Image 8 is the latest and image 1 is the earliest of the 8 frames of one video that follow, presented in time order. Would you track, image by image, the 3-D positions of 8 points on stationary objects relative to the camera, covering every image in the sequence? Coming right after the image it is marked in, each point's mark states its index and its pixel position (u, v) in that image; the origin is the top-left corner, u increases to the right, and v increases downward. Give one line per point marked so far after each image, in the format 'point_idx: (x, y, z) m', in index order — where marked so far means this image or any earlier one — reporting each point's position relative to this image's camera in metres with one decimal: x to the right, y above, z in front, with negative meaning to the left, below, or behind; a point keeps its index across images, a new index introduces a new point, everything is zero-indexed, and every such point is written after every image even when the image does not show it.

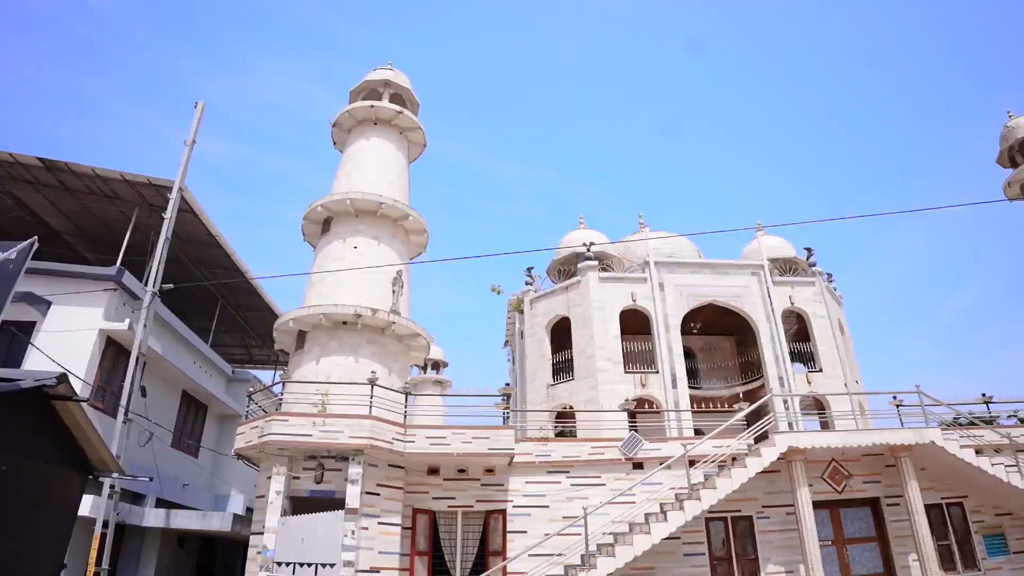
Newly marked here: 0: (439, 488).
0: (-1.7, -4.6, +14.7) m
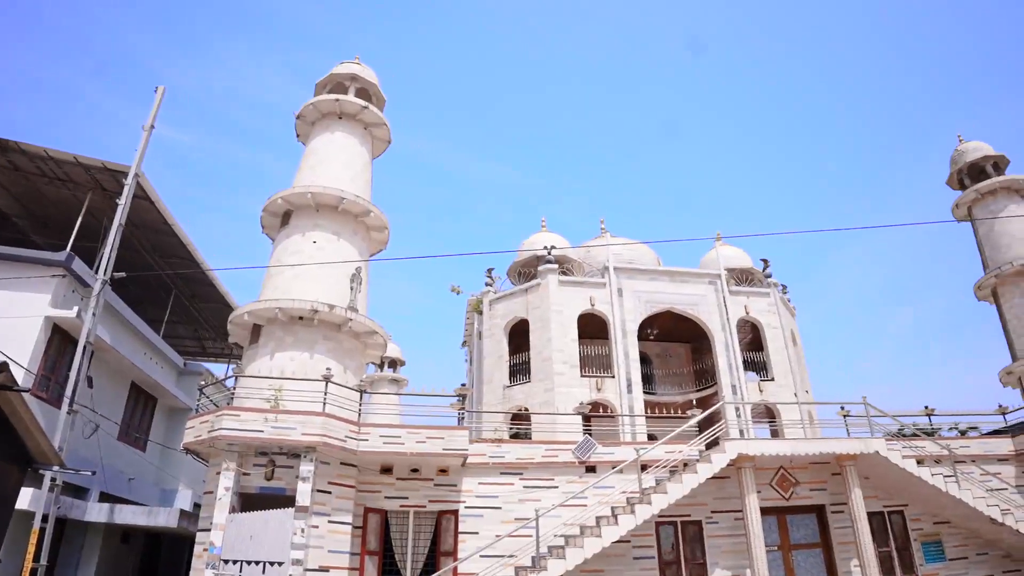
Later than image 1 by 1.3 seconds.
0: (-2.7, -4.6, +14.6) m
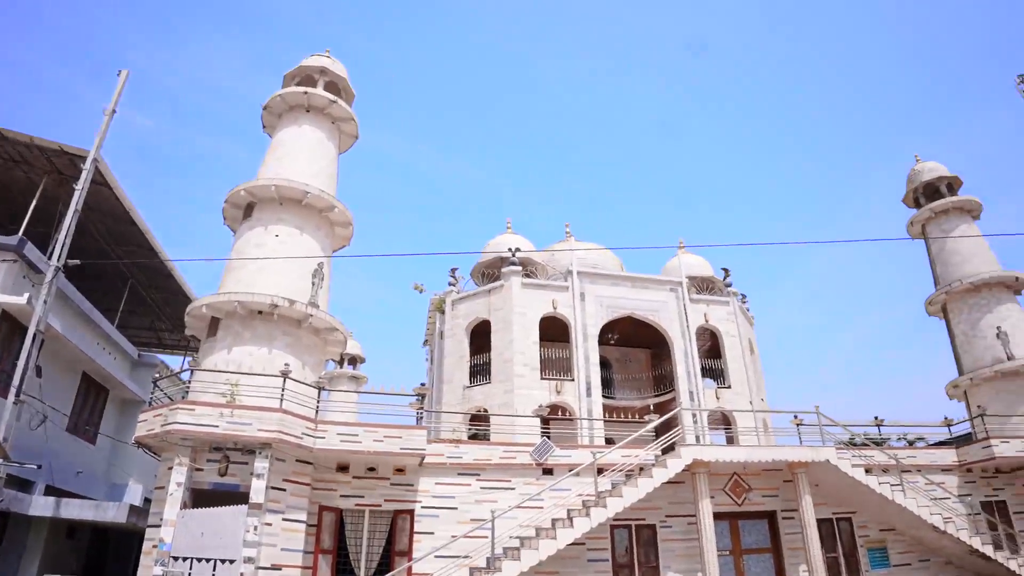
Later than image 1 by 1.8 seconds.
0: (-3.7, -4.5, +14.5) m
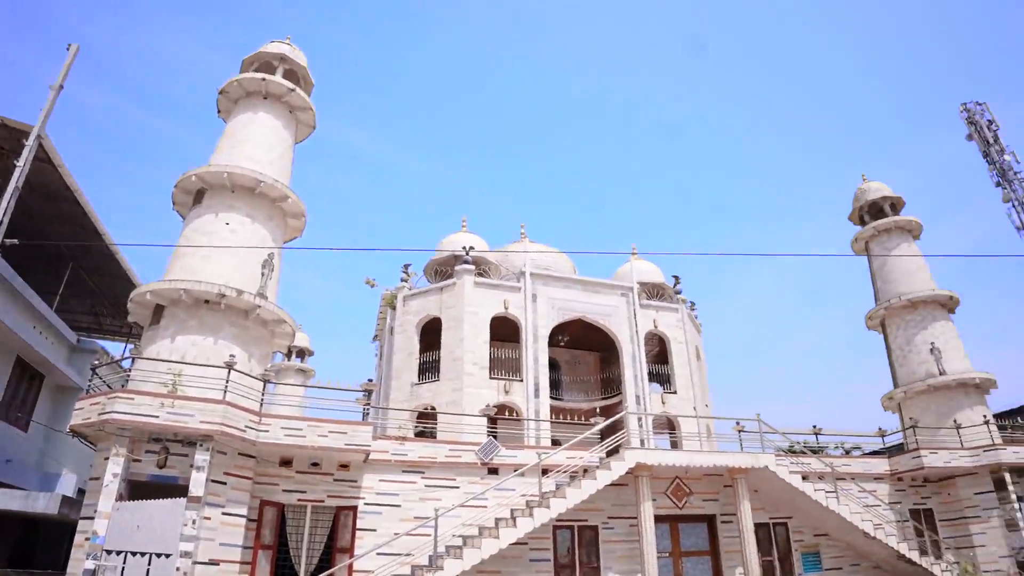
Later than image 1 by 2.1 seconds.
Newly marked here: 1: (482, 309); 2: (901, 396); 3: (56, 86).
0: (-4.9, -4.3, +14.3) m
1: (-1.0, -0.6, +18.4) m
2: (+11.7, -3.2, +19.2) m
3: (-9.8, +4.3, +13.6) m
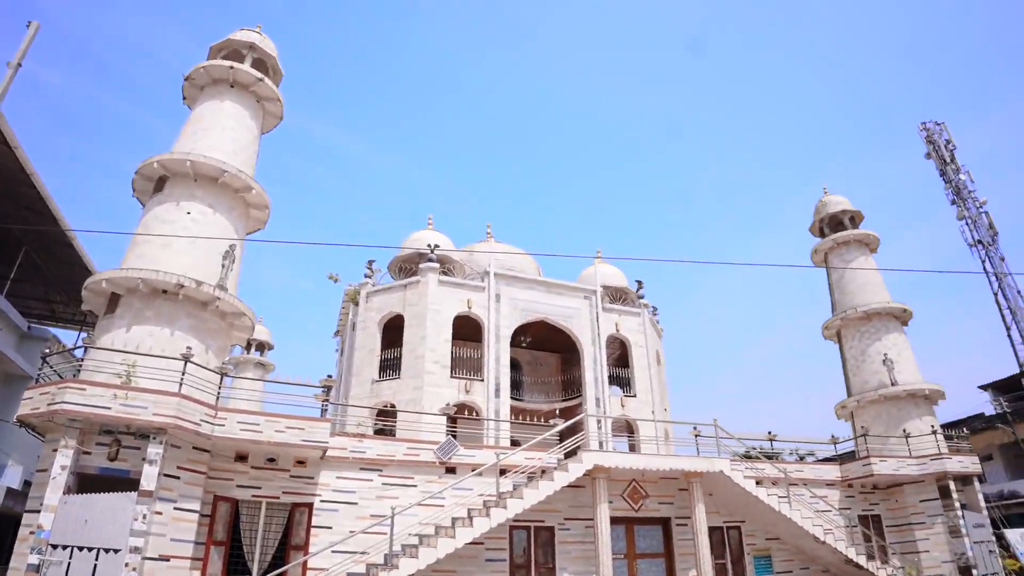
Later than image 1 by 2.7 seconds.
0: (-5.9, -4.1, +14.1) m
1: (-2.0, -0.5, +18.4) m
2: (+10.5, -3.6, +19.7) m
3: (-10.4, +4.6, +13.2) m
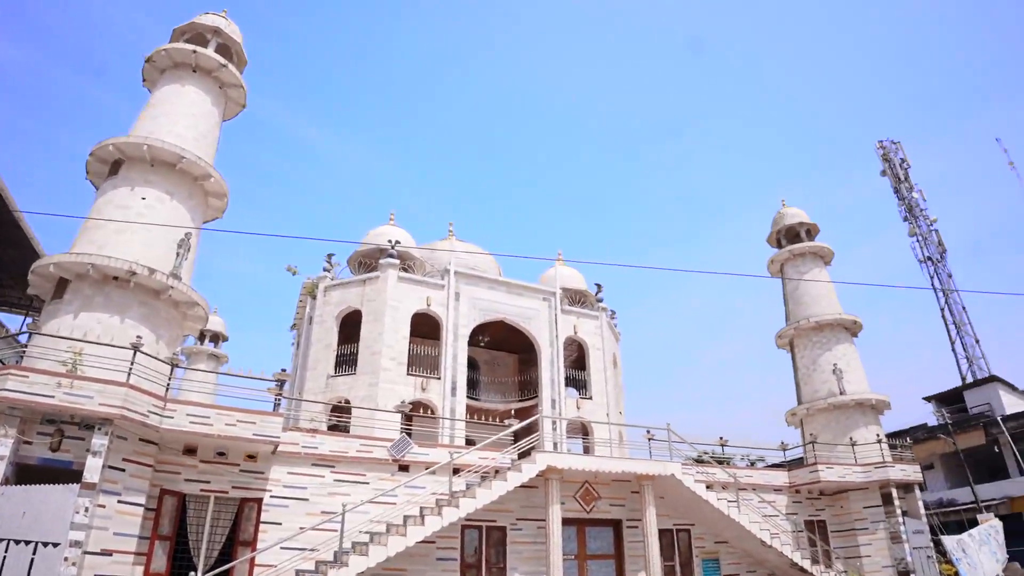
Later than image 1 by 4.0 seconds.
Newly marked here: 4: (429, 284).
0: (-6.9, -3.9, +13.8) m
1: (-3.1, -0.4, +18.3) m
2: (+9.2, -4.0, +20.2) m
3: (-11.0, +5.0, +12.8) m
4: (-2.3, +0.1, +18.9) m
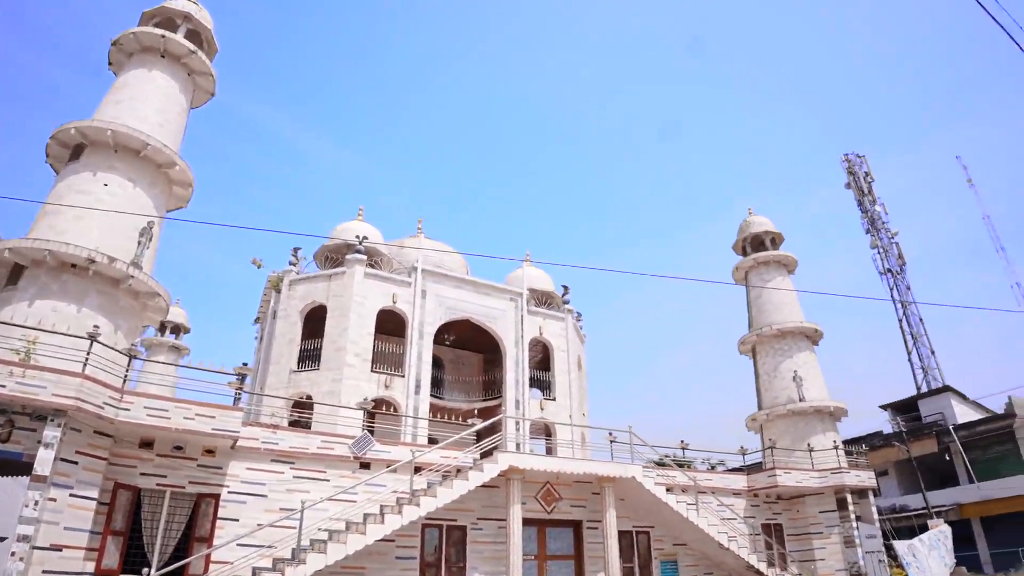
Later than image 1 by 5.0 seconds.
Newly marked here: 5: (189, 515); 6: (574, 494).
0: (-7.7, -3.7, +13.5) m
1: (-4.0, -0.4, +18.2) m
2: (+8.1, -4.2, +20.6) m
3: (-11.6, +5.3, +12.4) m
4: (-3.3, +0.2, +18.8) m
5: (-6.9, -4.8, +13.6) m
6: (+1.6, -5.3, +16.4) m
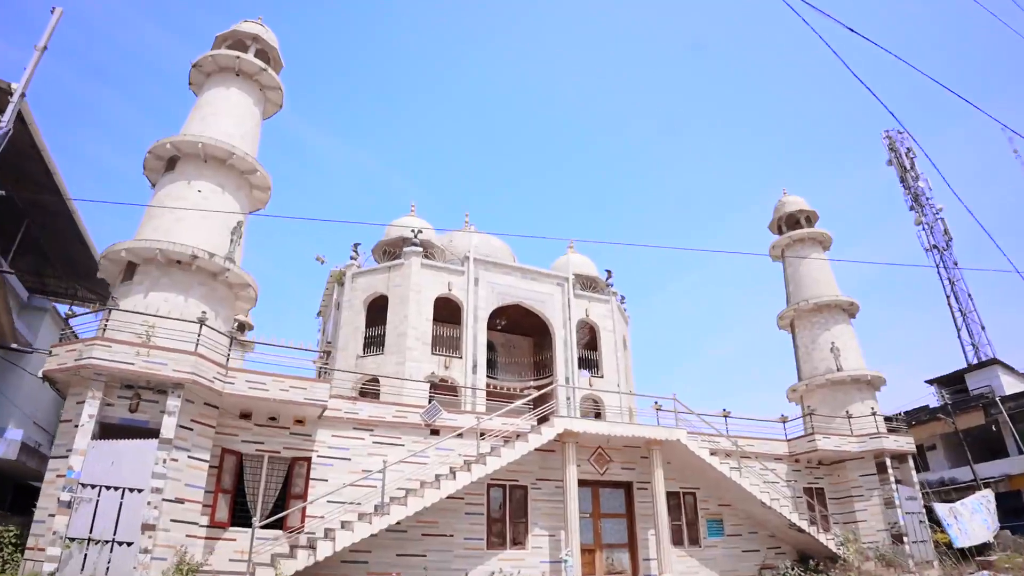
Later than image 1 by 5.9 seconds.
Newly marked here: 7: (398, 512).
0: (-6.4, -3.5, +15.5) m
1: (-2.5, 0.0, +19.9) m
2: (+9.9, -3.4, +21.5) m
3: (-10.6, +5.4, +14.5) m
4: (-1.7, +0.6, +20.5) m
5: (-5.6, -4.6, +15.6) m
6: (+3.1, -4.7, +17.8) m
7: (-2.5, -4.8, +13.8) m
